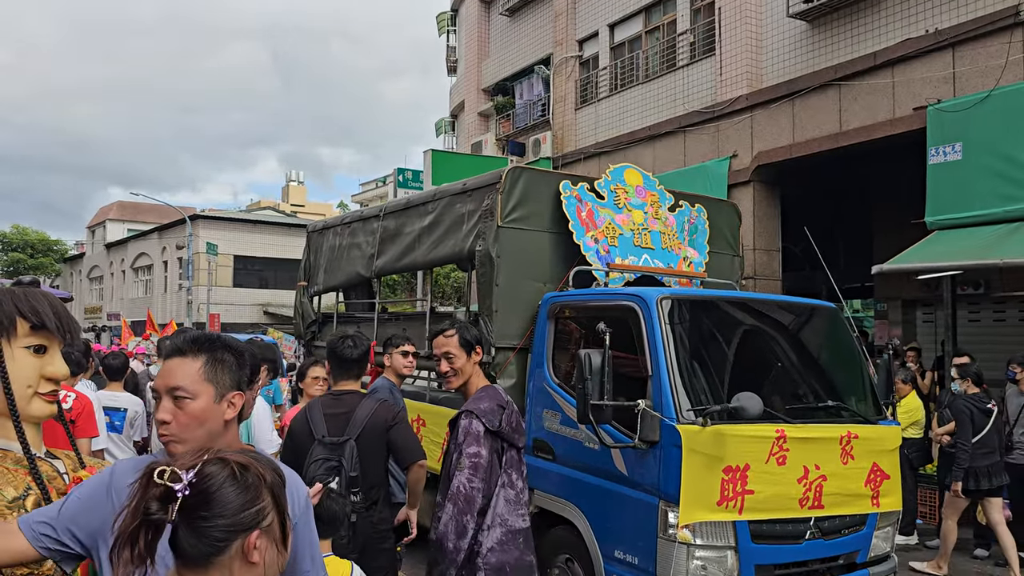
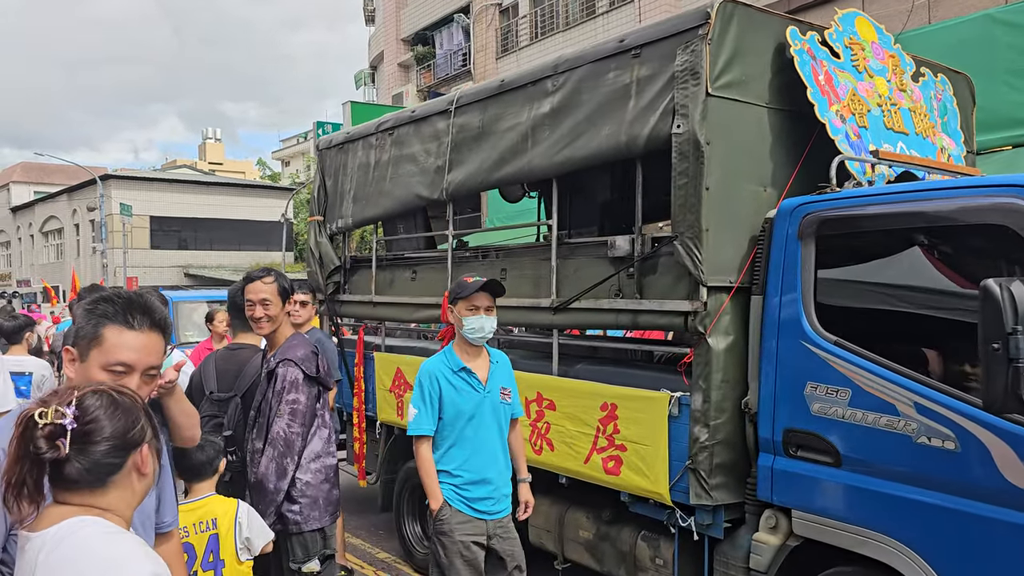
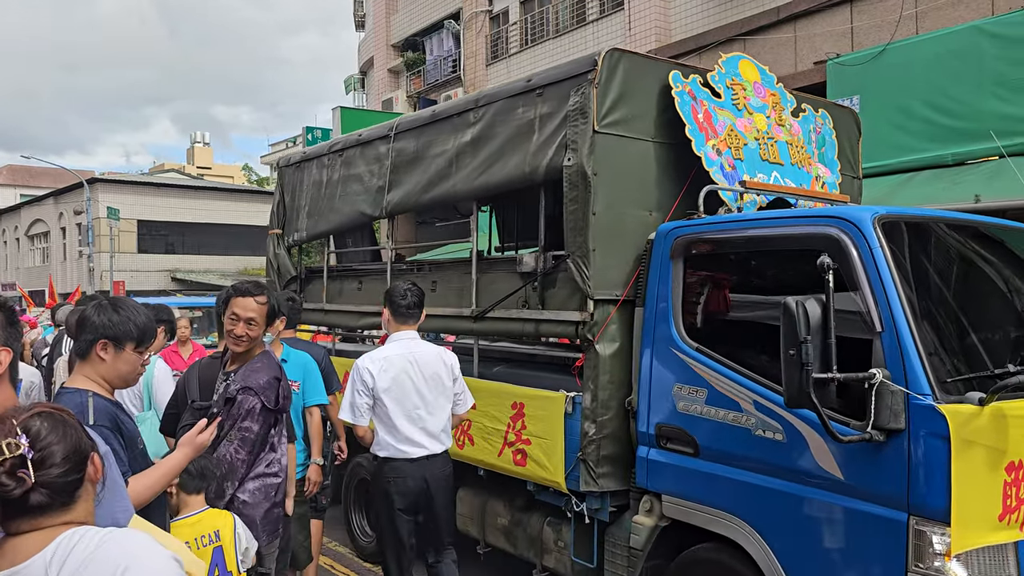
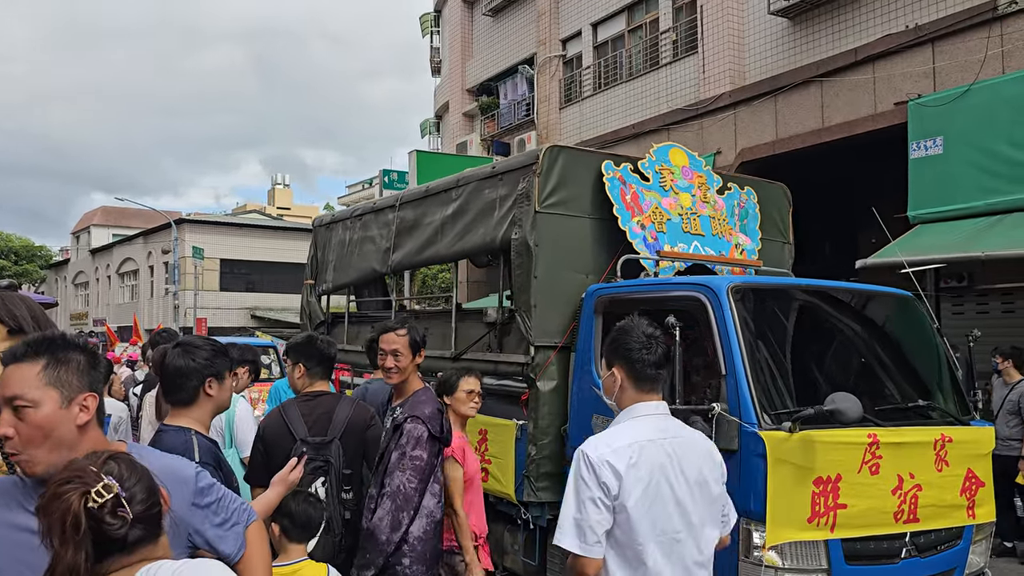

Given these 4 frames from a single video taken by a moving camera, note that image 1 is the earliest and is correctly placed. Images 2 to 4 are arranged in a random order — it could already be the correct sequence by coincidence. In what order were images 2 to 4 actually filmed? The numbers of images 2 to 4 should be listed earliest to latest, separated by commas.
4, 3, 2
